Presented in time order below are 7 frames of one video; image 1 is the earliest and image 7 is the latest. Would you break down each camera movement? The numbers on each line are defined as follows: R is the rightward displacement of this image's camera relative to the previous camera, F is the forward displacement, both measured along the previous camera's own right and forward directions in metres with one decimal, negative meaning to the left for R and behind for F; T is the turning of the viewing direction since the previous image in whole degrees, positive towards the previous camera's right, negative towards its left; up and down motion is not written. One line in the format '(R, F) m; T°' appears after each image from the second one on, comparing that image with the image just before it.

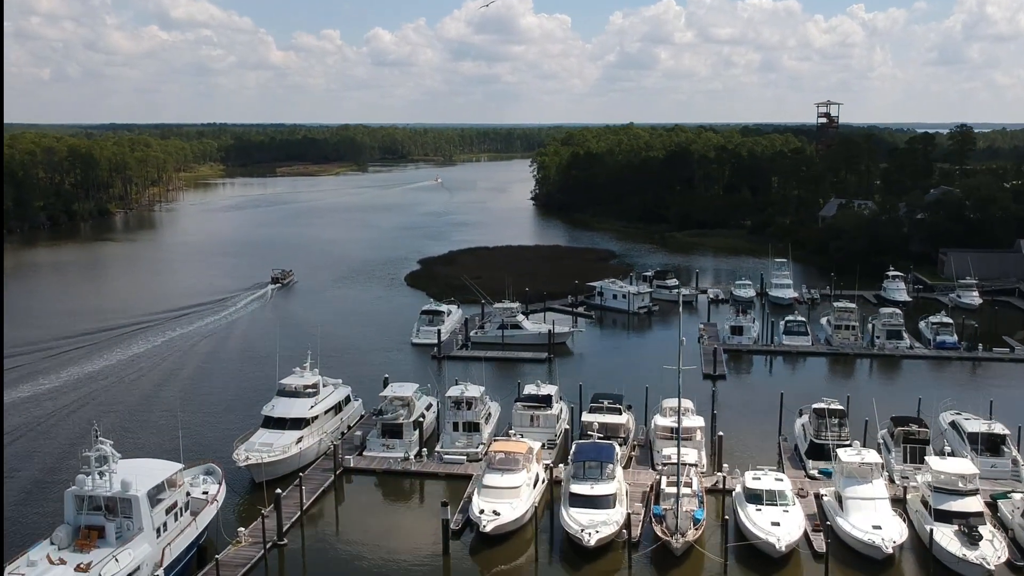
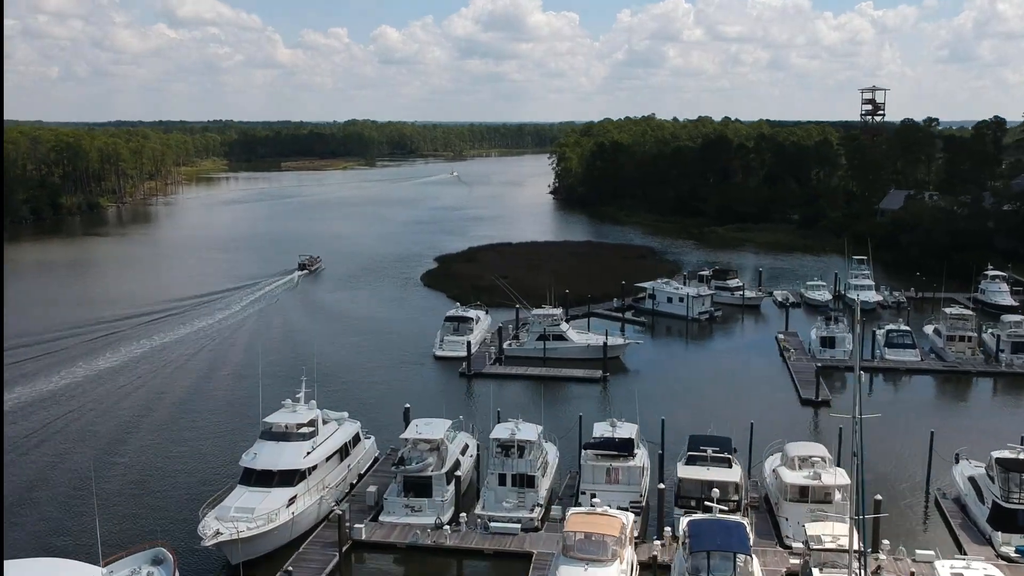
(-1.4, +7.4) m; 0°
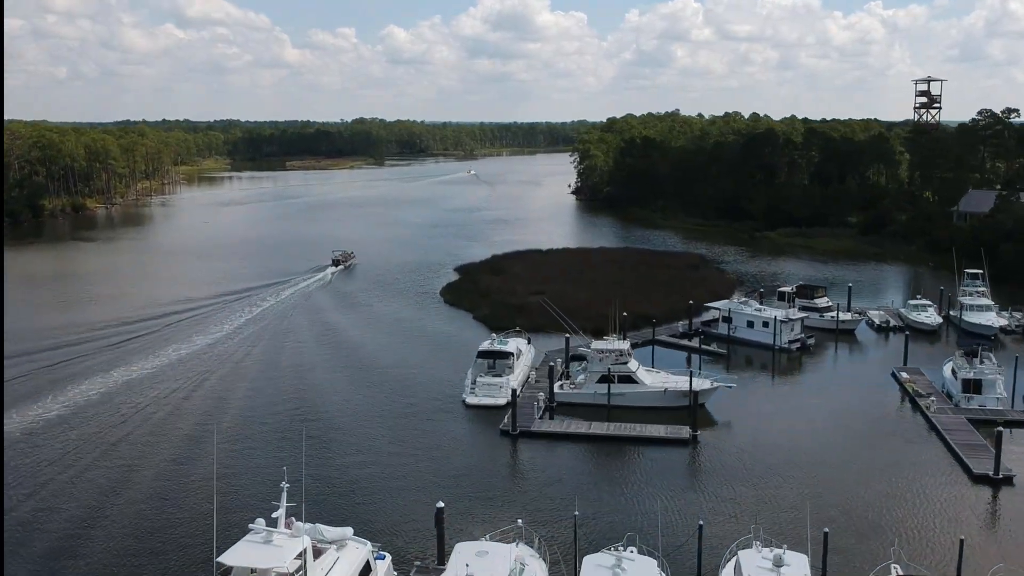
(-1.4, +7.9) m; 0°
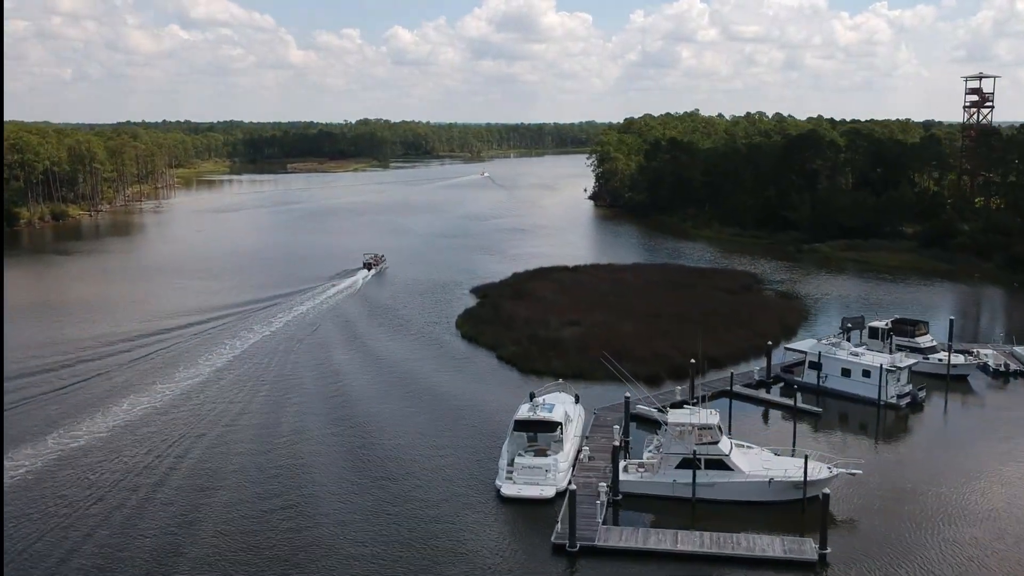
(-1.1, +6.7) m; 0°
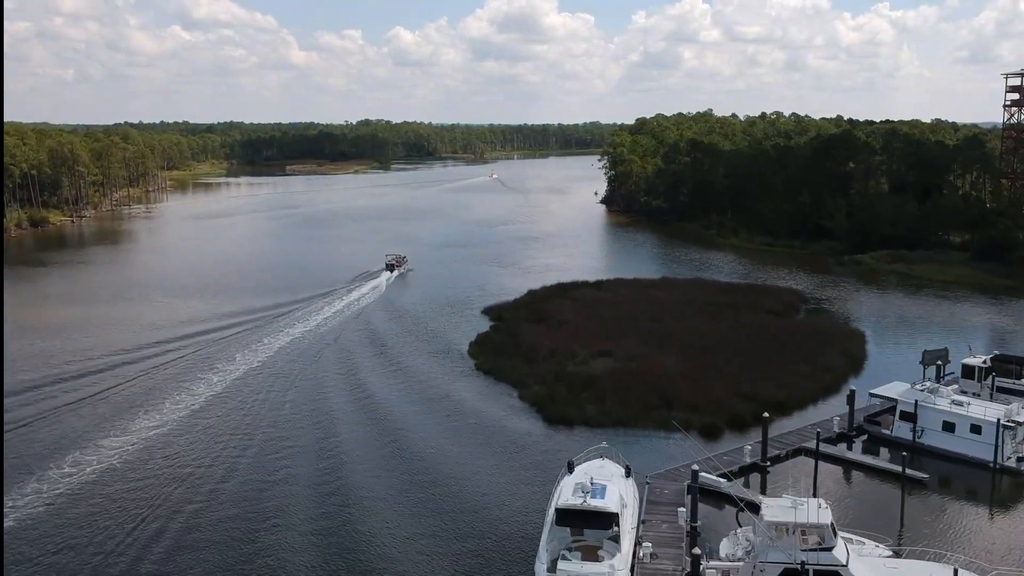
(-0.7, +5.1) m; 0°
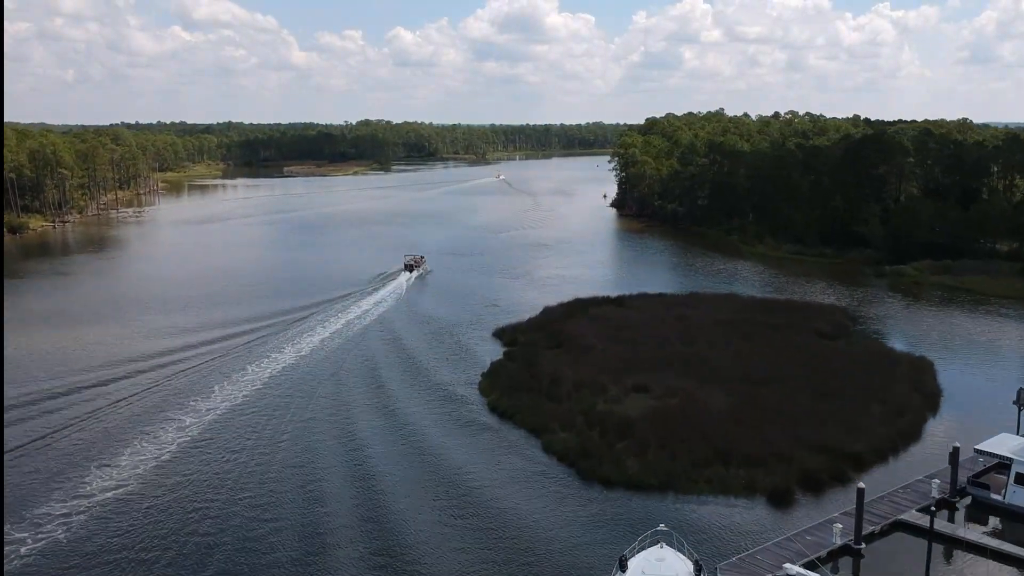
(-0.6, +4.4) m; 0°
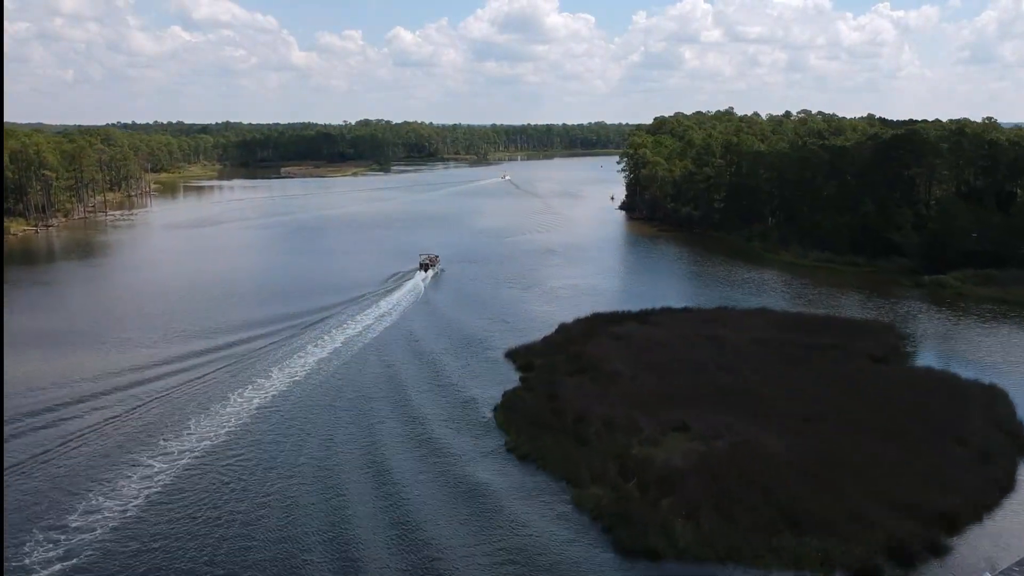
(-0.5, +3.7) m; 0°
